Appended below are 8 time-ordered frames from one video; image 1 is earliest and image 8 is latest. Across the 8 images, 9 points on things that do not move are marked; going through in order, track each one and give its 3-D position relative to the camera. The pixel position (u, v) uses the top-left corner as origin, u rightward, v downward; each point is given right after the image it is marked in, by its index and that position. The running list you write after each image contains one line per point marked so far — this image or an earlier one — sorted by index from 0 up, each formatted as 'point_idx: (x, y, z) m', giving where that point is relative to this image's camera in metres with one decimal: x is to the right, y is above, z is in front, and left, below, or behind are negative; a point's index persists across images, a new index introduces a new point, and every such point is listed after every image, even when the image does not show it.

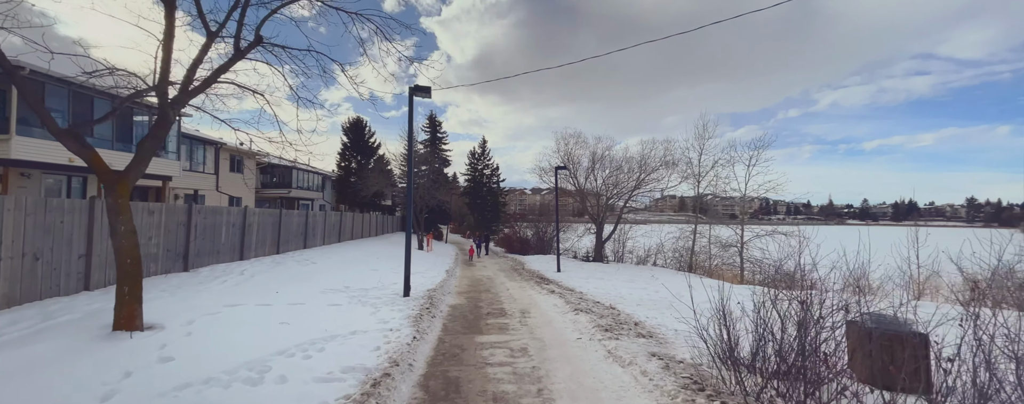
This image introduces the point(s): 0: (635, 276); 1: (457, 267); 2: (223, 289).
0: (+4.3, -2.6, +12.6) m
1: (-2.5, -3.1, +17.1) m
2: (-5.2, -1.6, +6.5) m
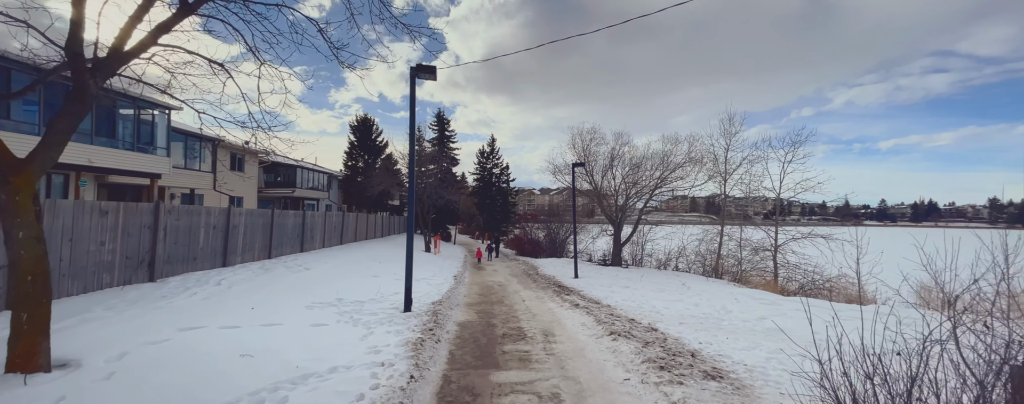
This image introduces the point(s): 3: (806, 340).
0: (+4.7, -2.6, +11.3) m
1: (-2.0, -3.1, +15.9) m
2: (-4.9, -1.5, +5.5) m
3: (+4.7, -2.2, +5.8) m
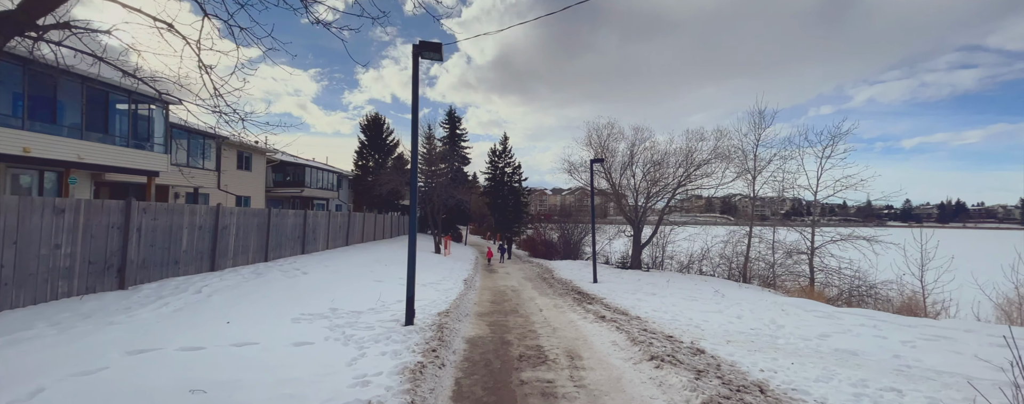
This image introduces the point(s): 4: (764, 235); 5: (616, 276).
0: (+5.1, -2.5, +10.3) m
1: (-1.4, -3.0, +15.1) m
2: (-4.6, -1.5, +4.7) m
3: (+4.9, -2.1, +4.7) m
4: (+11.1, -1.4, +16.0) m
5: (+3.9, -2.8, +13.8) m
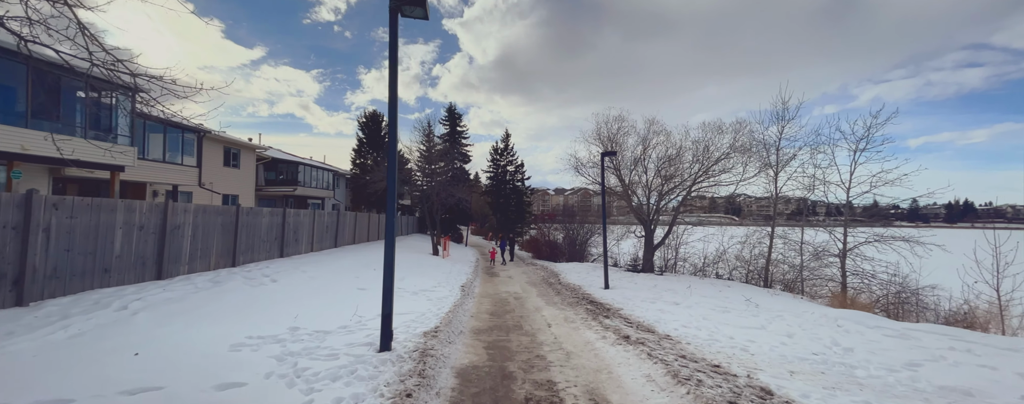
0: (+5.2, -2.4, +9.0) m
1: (-1.3, -2.9, +13.9) m
2: (-4.6, -1.4, +3.5) m
3: (+4.9, -2.0, +3.5) m
4: (+11.2, -1.3, +14.7) m
5: (+4.0, -2.7, +12.6) m
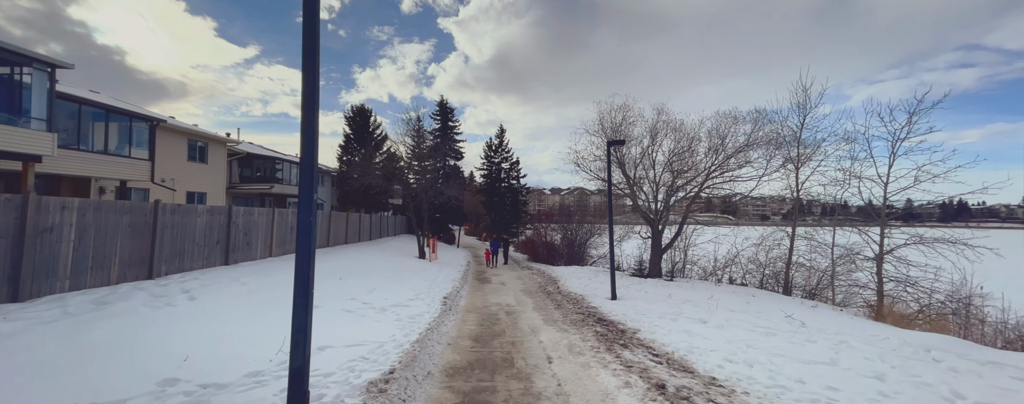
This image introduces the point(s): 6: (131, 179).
0: (+5.0, -2.3, +7.4) m
1: (-1.6, -2.8, +12.2) m
2: (-4.7, -1.3, +1.8) m
3: (+4.8, -2.0, +1.9) m
4: (+10.9, -1.2, +13.2) m
5: (+3.8, -2.6, +11.0) m
6: (-14.9, +0.9, +14.3) m
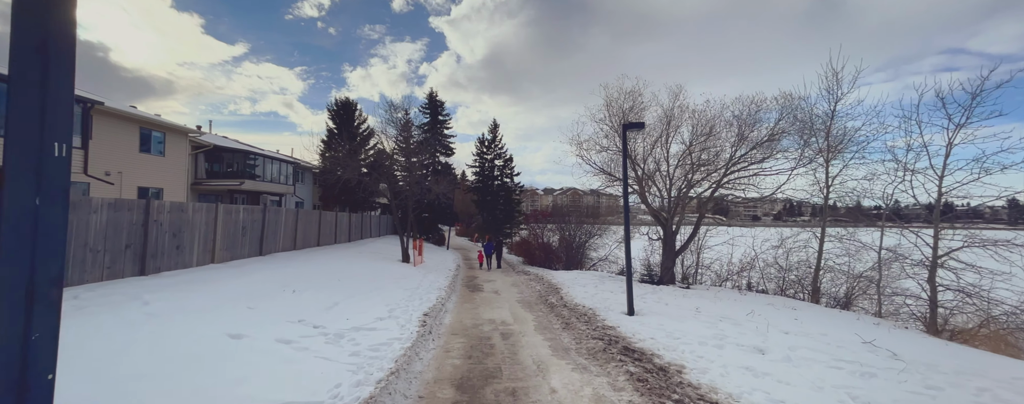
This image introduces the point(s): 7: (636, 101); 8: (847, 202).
0: (+5.0, -2.2, +5.7) m
1: (-1.7, -2.7, +10.4) m
2: (-4.6, -1.2, -0.1) m
3: (+4.9, -1.8, +0.2) m
4: (+10.8, -1.1, +11.6) m
5: (+3.7, -2.5, +9.3) m
6: (-15.0, +1.1, +12.2) m
7: (+4.2, +3.4, +12.4) m
8: (+11.2, 0.0, +12.1) m
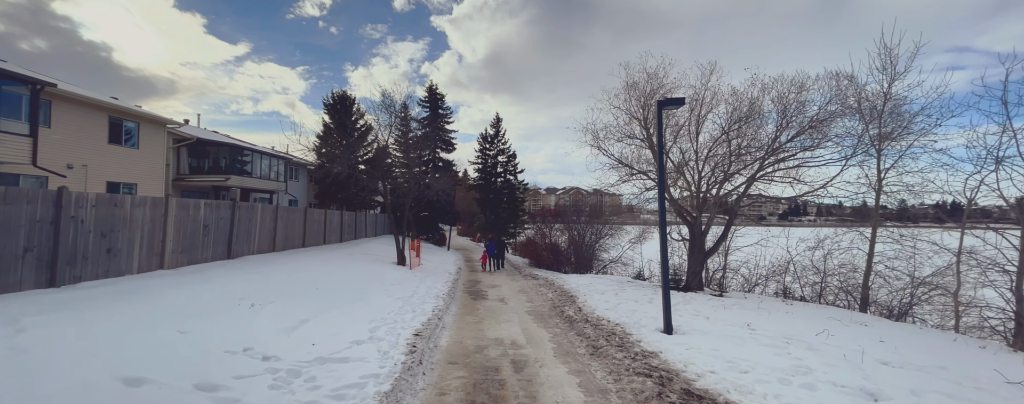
0: (+5.2, -2.1, +4.2) m
1: (-1.5, -2.6, +8.9) m
2: (-4.5, -1.1, -1.6) m
3: (+5.1, -1.7, -1.3) m
4: (+11.0, -1.0, +10.1) m
5: (+3.9, -2.4, +7.8) m
6: (-14.8, +1.2, +10.8) m
7: (+4.4, +3.6, +10.9) m
8: (+11.4, +0.1, +10.6) m
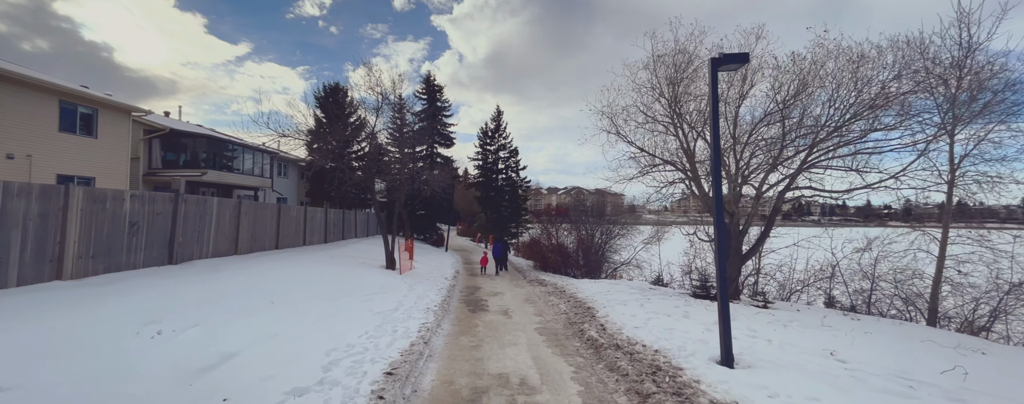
0: (+5.3, -1.9, +2.5) m
1: (-1.3, -2.4, +7.2) m
2: (-4.4, -0.9, -3.3) m
3: (+5.2, -1.5, -3.1) m
4: (+11.1, -0.8, +8.4) m
5: (+4.0, -2.2, +6.0) m
6: (-14.7, +1.4, +9.1) m
7: (+4.5, +3.7, +9.2) m
8: (+11.5, +0.2, +8.8) m
